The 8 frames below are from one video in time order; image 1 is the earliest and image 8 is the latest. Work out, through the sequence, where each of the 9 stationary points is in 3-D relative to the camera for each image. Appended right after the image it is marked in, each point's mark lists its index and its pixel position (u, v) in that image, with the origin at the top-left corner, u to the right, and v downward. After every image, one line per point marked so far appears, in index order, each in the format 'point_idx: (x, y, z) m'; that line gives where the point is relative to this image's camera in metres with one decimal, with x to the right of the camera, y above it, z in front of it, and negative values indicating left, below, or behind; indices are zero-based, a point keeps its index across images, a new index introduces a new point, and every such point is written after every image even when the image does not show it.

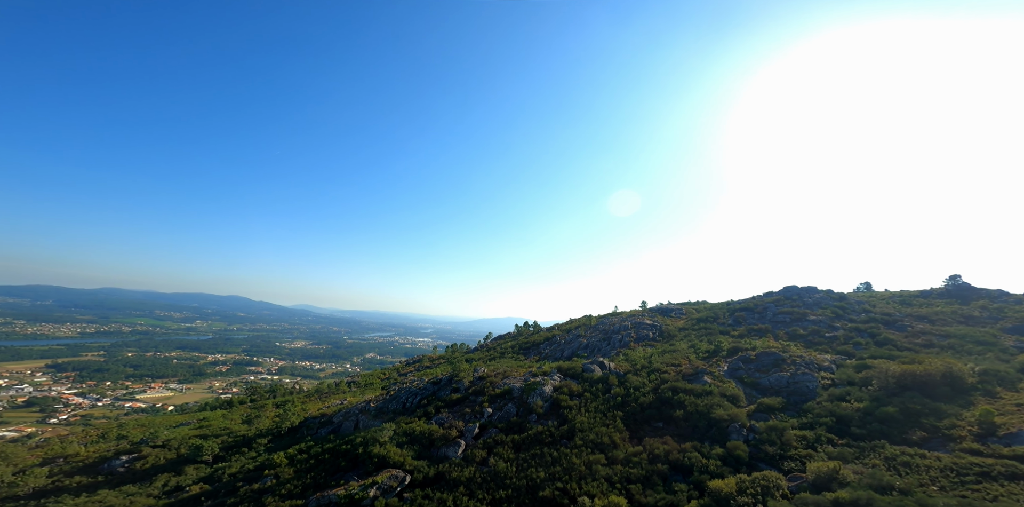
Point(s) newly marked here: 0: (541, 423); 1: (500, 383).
0: (+1.1, -6.5, +15.3) m
1: (-0.5, -6.1, +18.2) m
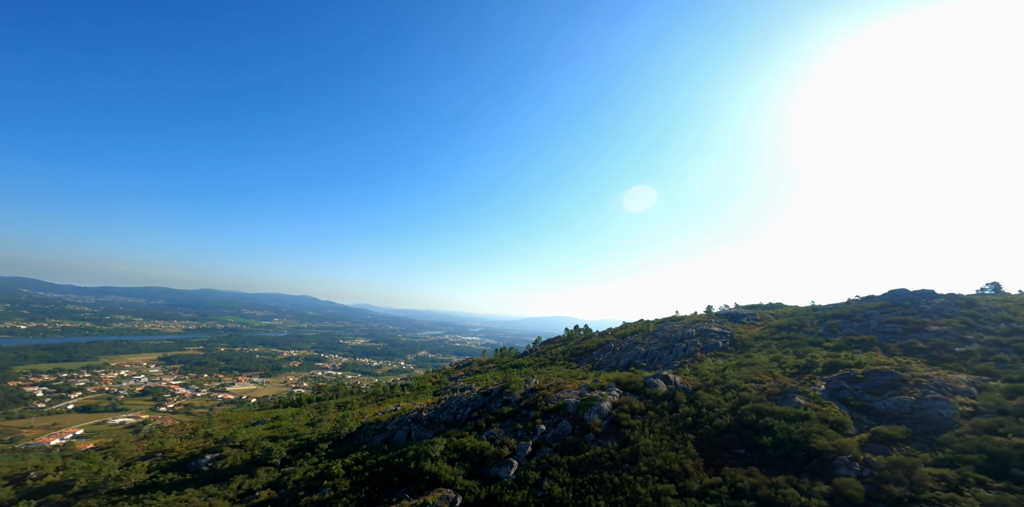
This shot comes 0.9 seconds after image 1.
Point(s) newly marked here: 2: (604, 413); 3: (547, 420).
0: (+3.0, -6.5, +14.3) m
1: (+1.7, -6.0, +17.3) m
2: (+3.5, -6.1, +15.7) m
3: (+1.3, -6.4, +15.9) m
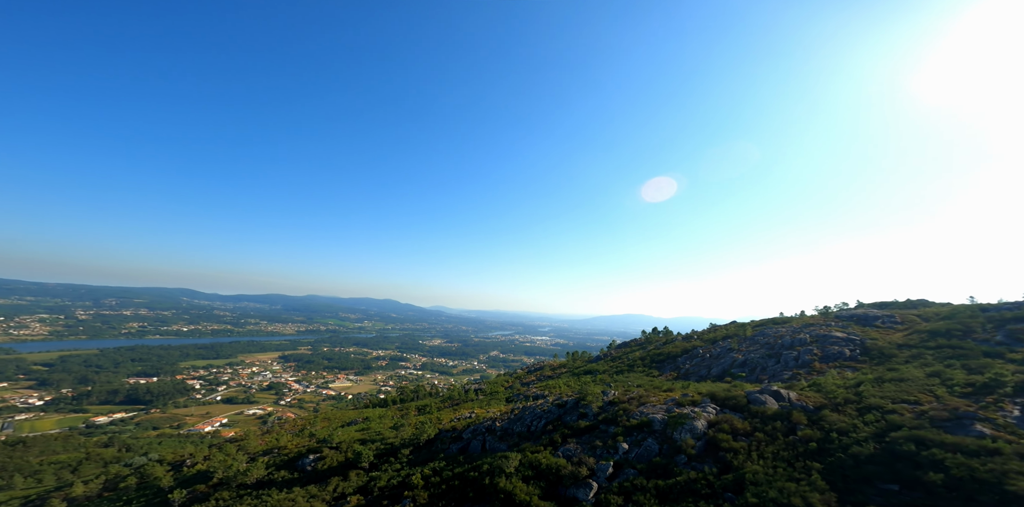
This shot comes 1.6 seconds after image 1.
0: (+5.4, -6.2, +12.7) m
1: (+4.6, -5.8, +15.8) m
2: (+6.1, -5.8, +14.0) m
3: (+4.1, -6.3, +14.5) m
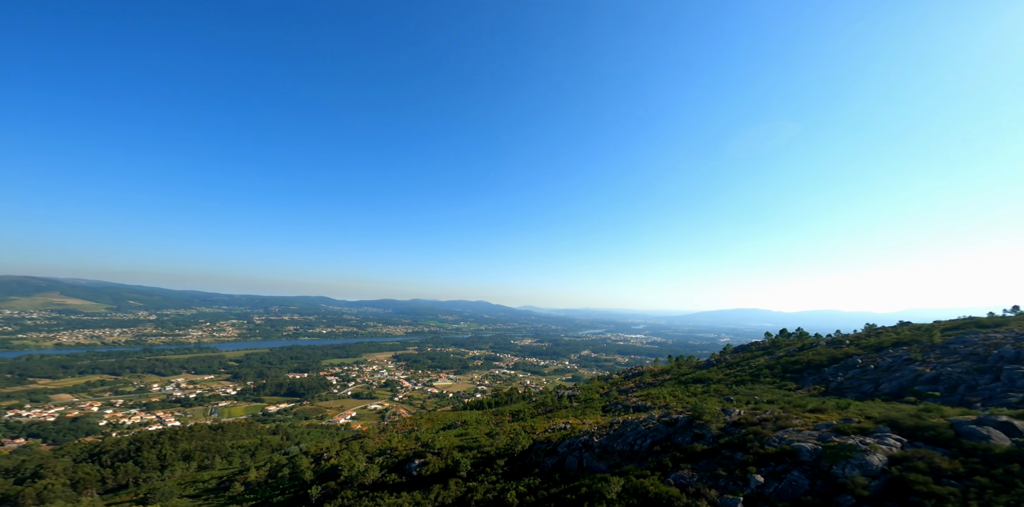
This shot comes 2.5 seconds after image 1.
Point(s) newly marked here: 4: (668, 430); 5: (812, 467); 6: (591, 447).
0: (+8.0, -5.7, +10.0) m
1: (+7.8, -5.4, +13.2) m
2: (+8.9, -5.3, +11.1) m
3: (+7.1, -5.8, +12.0) m
4: (+5.6, -6.3, +15.4) m
5: (+7.9, -5.5, +11.5) m
6: (+3.0, -7.4, +16.2) m
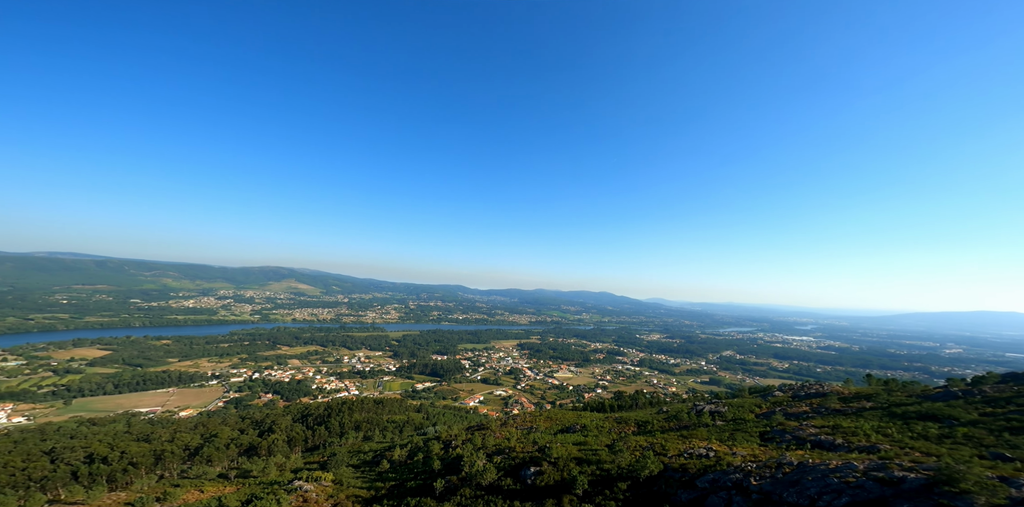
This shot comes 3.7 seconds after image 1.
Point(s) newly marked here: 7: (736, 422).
0: (+9.8, -5.2, +4.9) m
1: (+10.5, -4.7, +8.0) m
2: (+11.0, -4.7, +5.7) m
3: (+9.5, -5.2, +7.1) m
4: (+9.1, -5.6, +10.8) m
5: (+10.1, -4.9, +6.3) m
6: (+6.8, -6.8, +12.3) m
7: (+10.3, -7.7, +19.7) m
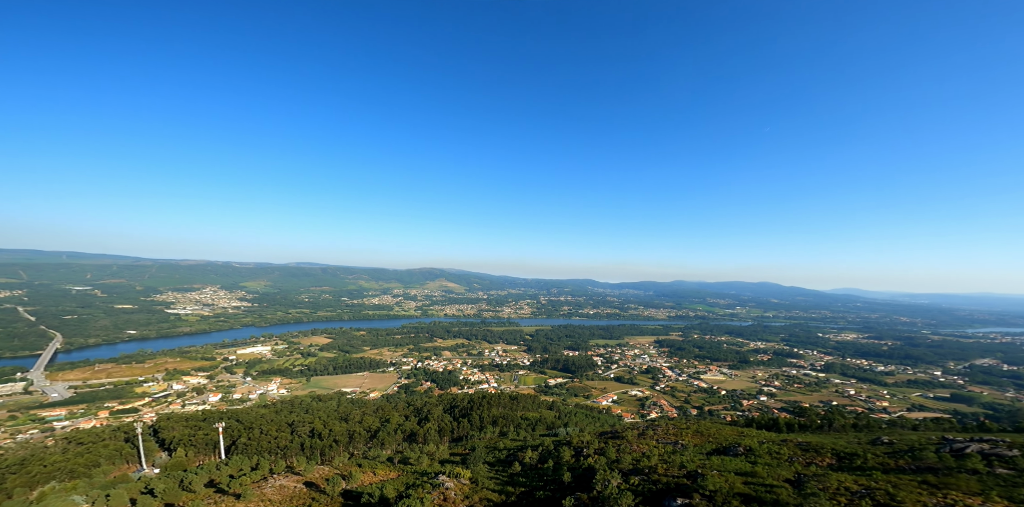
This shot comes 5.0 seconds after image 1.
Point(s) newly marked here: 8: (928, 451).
0: (+9.9, -4.0, -1.4) m
1: (+11.5, -3.5, +1.4) m
2: (+11.3, -3.4, -1.0) m
3: (+10.3, -4.0, +0.9) m
4: (+11.0, -4.3, +4.5) m
5: (+10.6, -3.7, -0.1) m
6: (+9.4, -5.6, +6.6) m
7: (+15.0, -6.2, +12.6) m
8: (+15.4, -7.4, +16.0) m
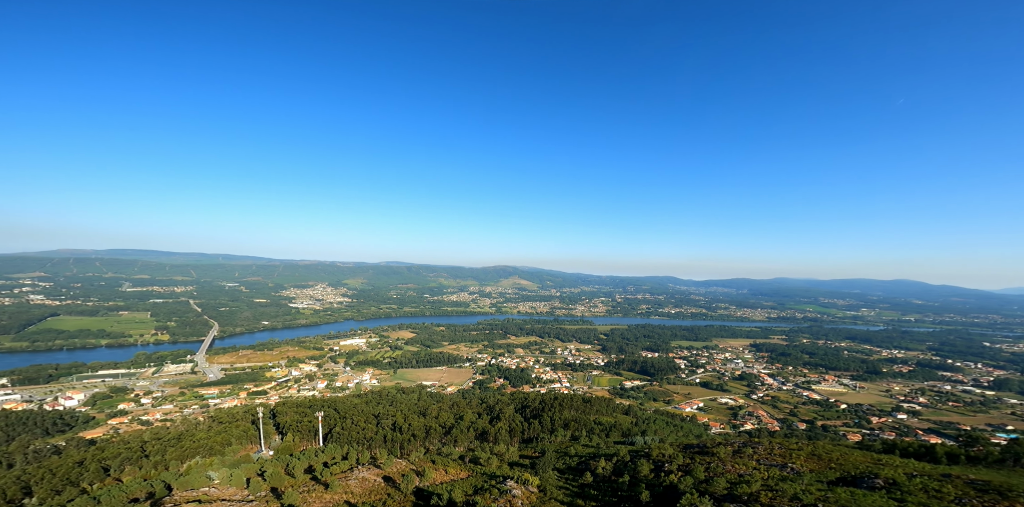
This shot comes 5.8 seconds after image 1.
0: (+8.9, -3.5, -5.2) m
1: (+11.0, -2.9, -2.7) m
2: (+10.3, -2.9, -5.0) m
3: (+9.6, -3.5, -3.0) m
4: (+11.0, -3.8, +0.4) m
5: (+9.8, -3.2, -4.0) m
6: (+9.8, -5.1, +2.8) m
7: (+16.4, -5.6, +7.7) m
8: (+17.4, -6.7, +11.0) m
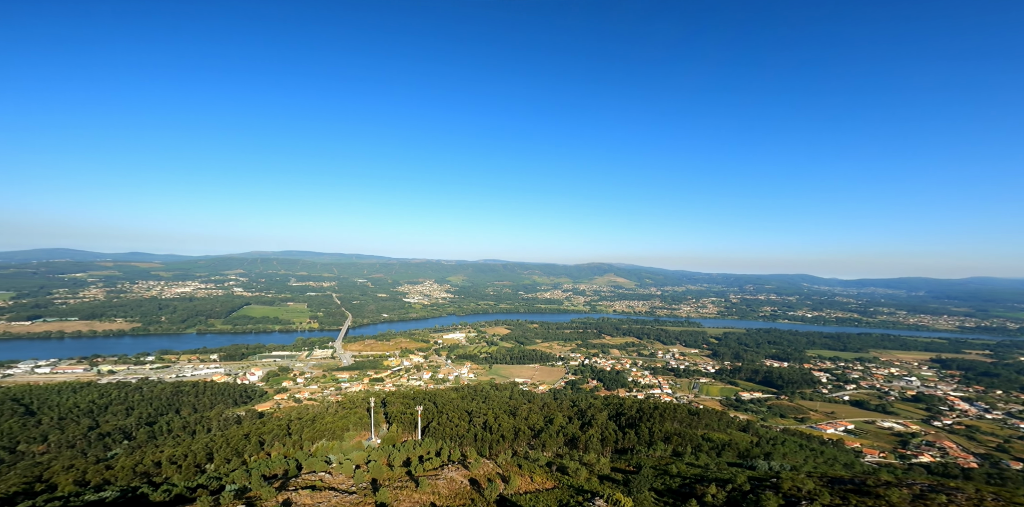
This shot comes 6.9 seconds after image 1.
0: (+6.4, -2.9, -10.0) m
1: (+9.0, -2.4, -8.0) m
2: (+7.8, -2.4, -10.1) m
3: (+7.6, -3.0, -8.0) m
4: (+9.7, -3.2, -5.0) m
5: (+7.6, -2.6, -9.0) m
6: (+9.1, -4.5, -2.4) m
7: (+16.6, -4.9, +0.9) m
8: (+18.3, -6.0, +3.9) m
